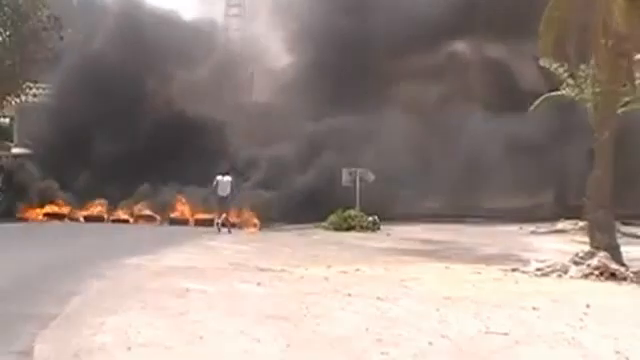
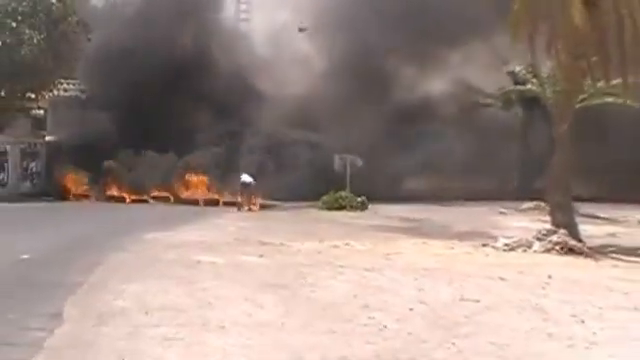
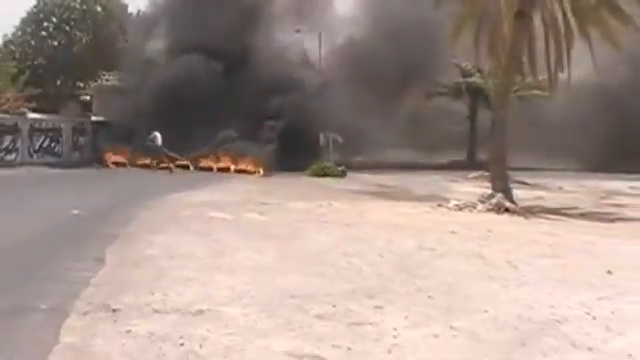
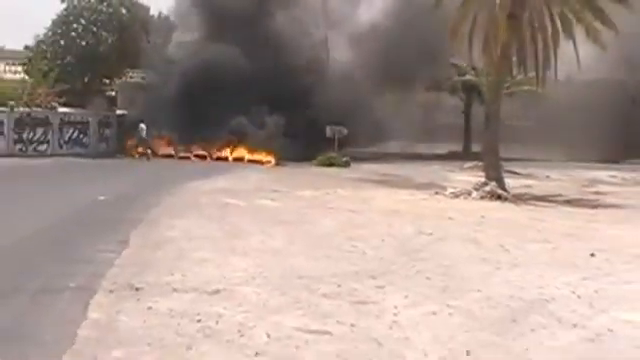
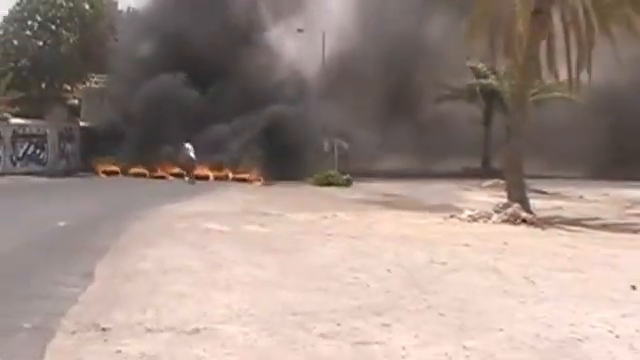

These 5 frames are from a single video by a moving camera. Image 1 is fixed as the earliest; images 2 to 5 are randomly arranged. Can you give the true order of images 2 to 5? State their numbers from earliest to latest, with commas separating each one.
2, 5, 3, 4
